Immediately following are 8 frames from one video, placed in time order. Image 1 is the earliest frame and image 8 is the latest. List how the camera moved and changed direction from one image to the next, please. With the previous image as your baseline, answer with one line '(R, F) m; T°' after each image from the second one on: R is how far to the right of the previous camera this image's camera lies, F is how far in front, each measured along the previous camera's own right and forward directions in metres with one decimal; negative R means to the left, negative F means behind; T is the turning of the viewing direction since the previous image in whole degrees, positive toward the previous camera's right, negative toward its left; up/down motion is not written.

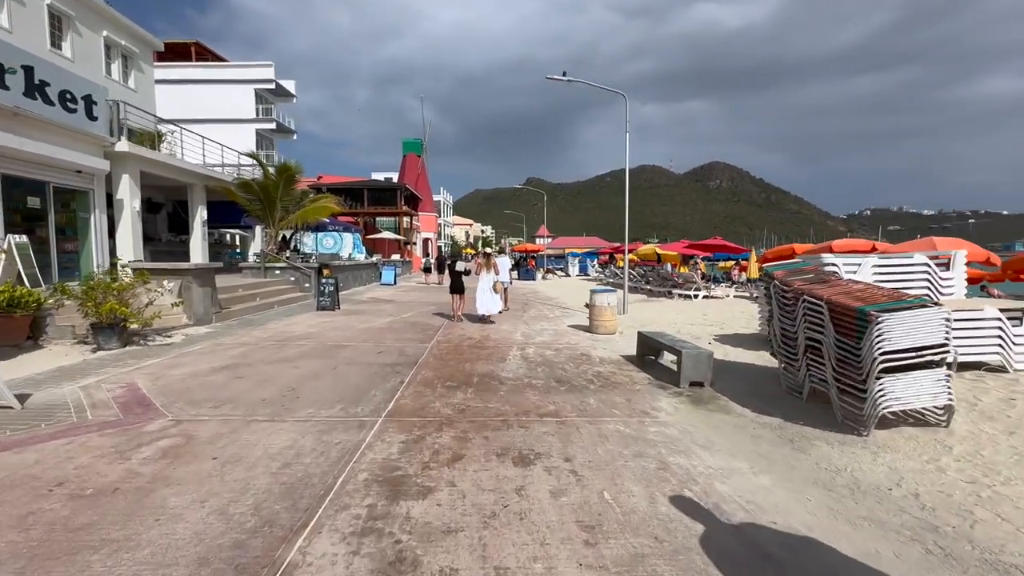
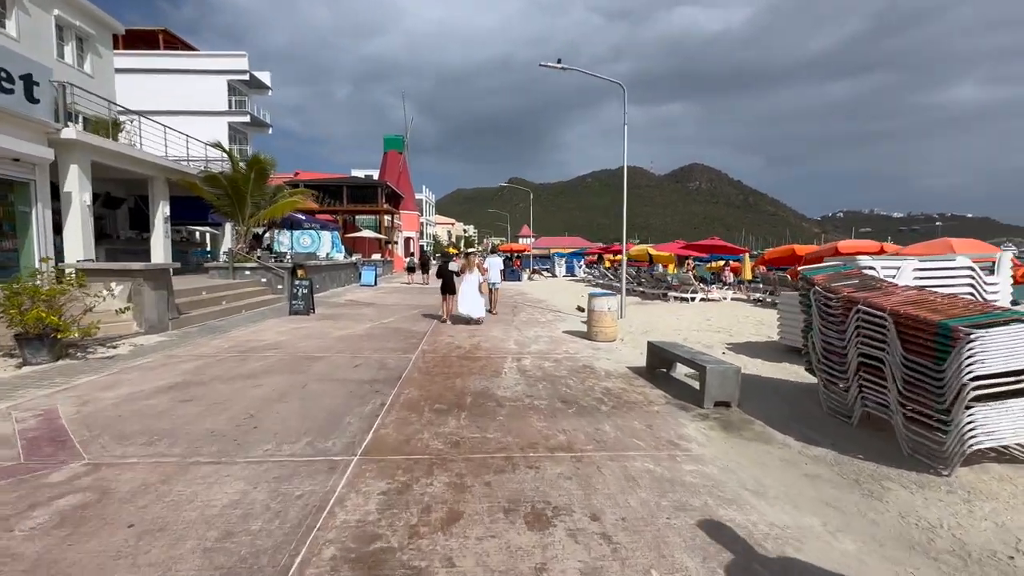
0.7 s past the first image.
(-0.2, +0.9) m; +2°
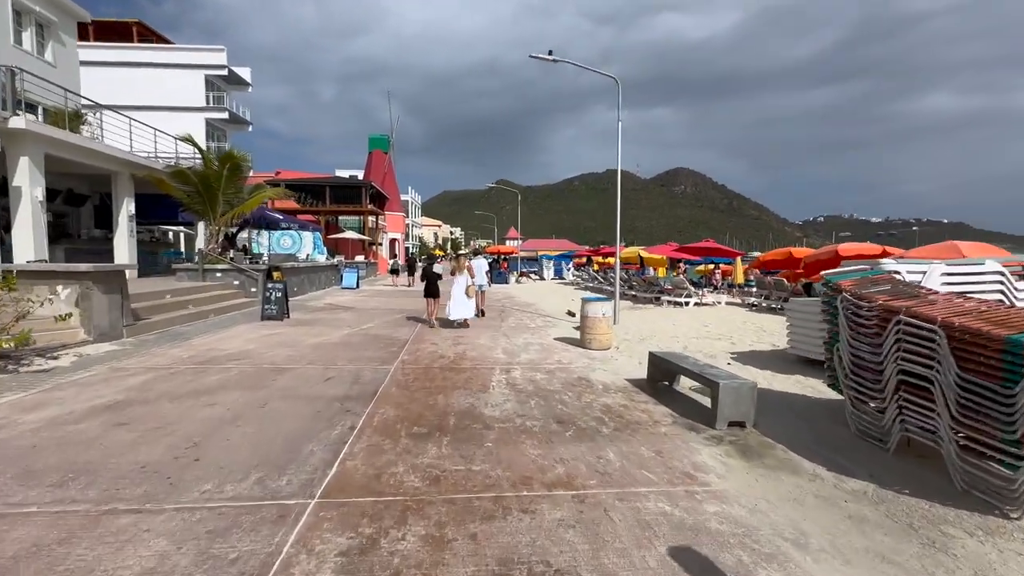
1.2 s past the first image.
(0.0, +0.7) m; +2°
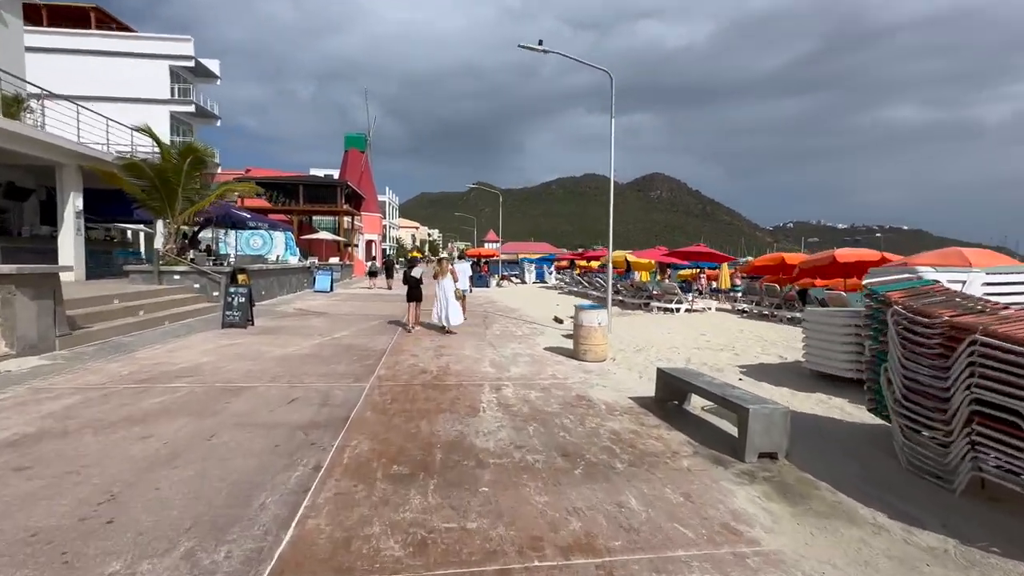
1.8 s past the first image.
(-0.2, +0.8) m; +3°
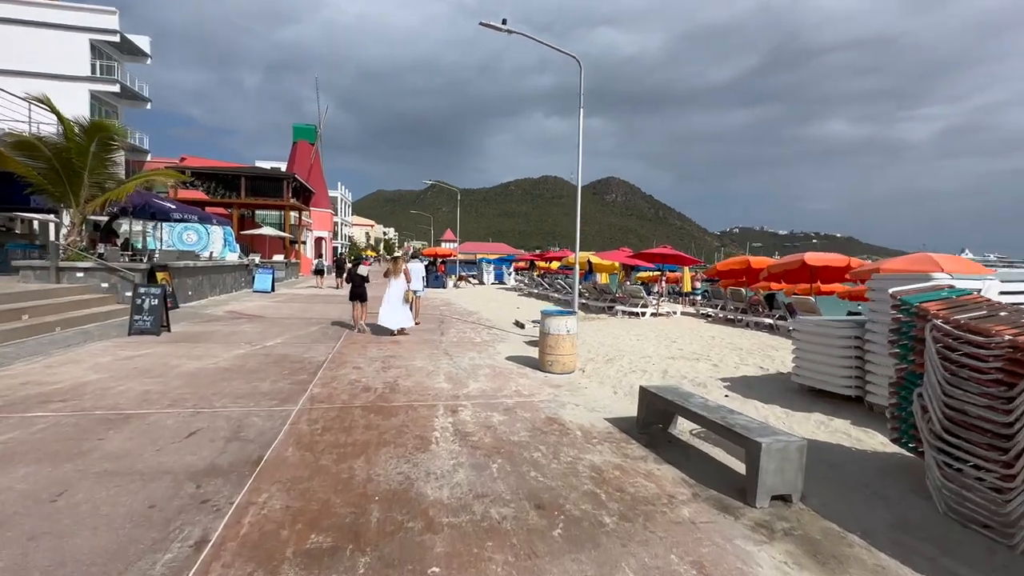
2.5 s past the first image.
(0.0, +1.0) m; +5°
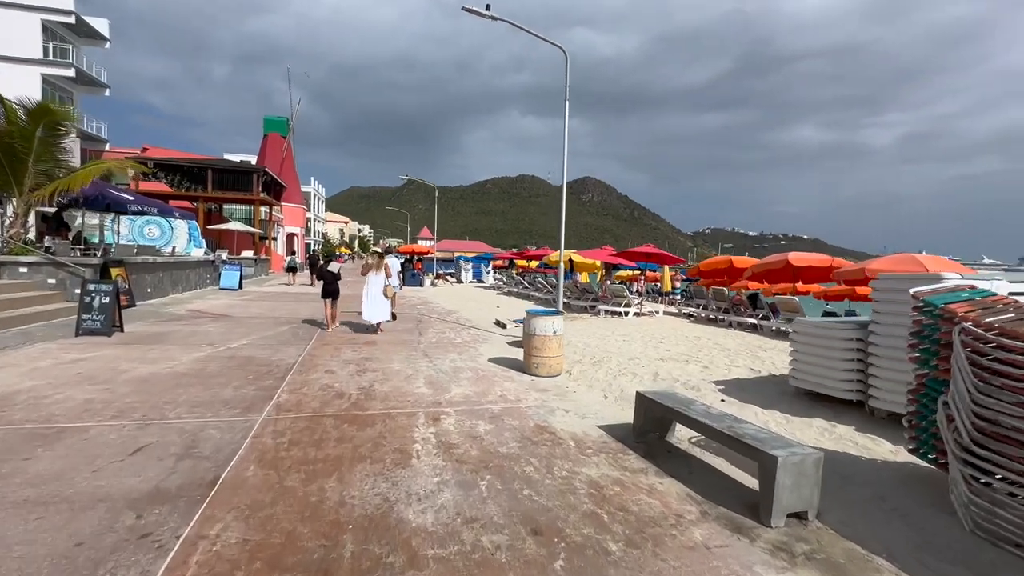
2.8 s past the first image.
(-0.1, +0.4) m; +3°
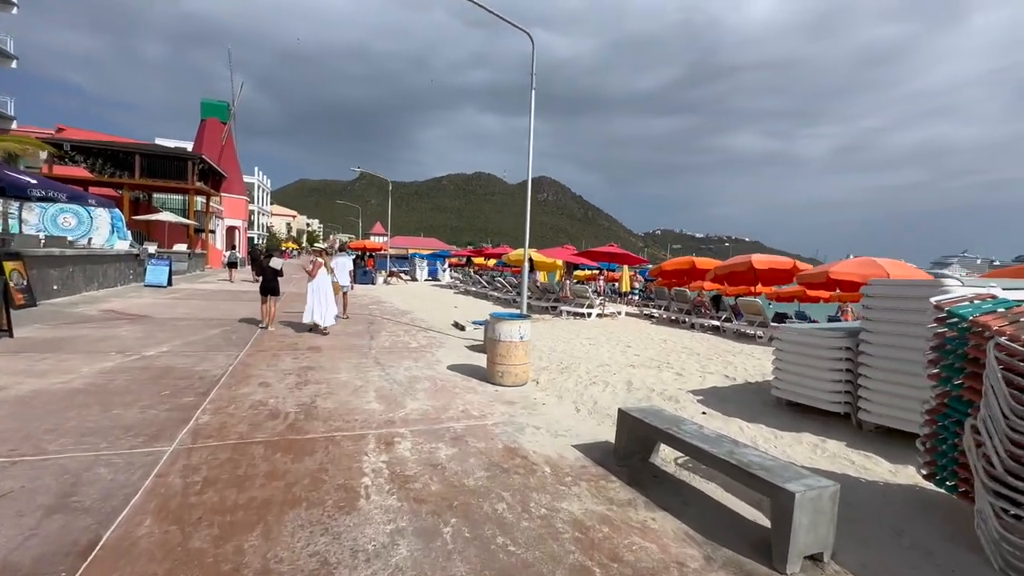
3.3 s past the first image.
(-0.1, +0.7) m; +5°
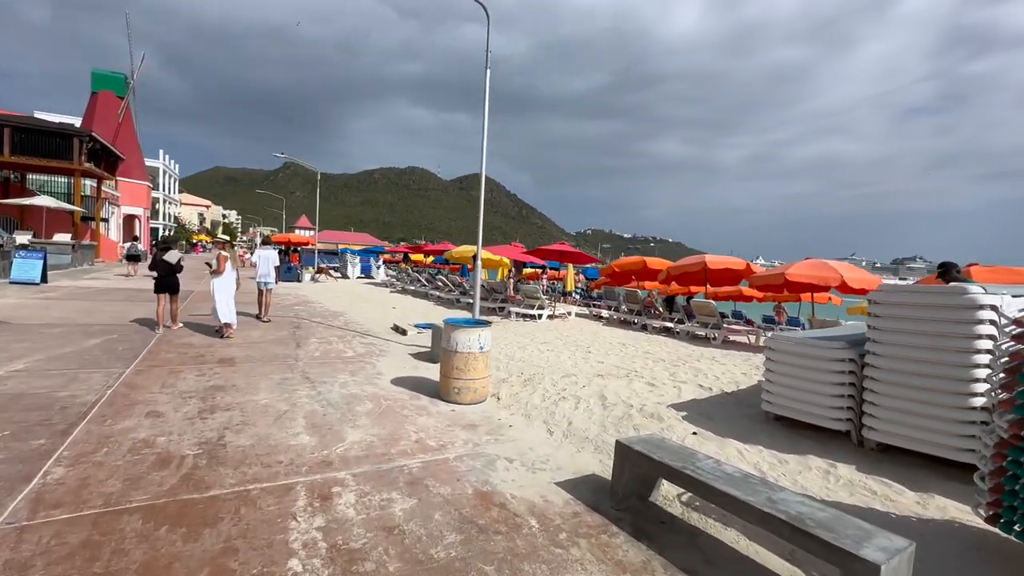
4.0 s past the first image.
(-0.3, +0.9) m; +8°
